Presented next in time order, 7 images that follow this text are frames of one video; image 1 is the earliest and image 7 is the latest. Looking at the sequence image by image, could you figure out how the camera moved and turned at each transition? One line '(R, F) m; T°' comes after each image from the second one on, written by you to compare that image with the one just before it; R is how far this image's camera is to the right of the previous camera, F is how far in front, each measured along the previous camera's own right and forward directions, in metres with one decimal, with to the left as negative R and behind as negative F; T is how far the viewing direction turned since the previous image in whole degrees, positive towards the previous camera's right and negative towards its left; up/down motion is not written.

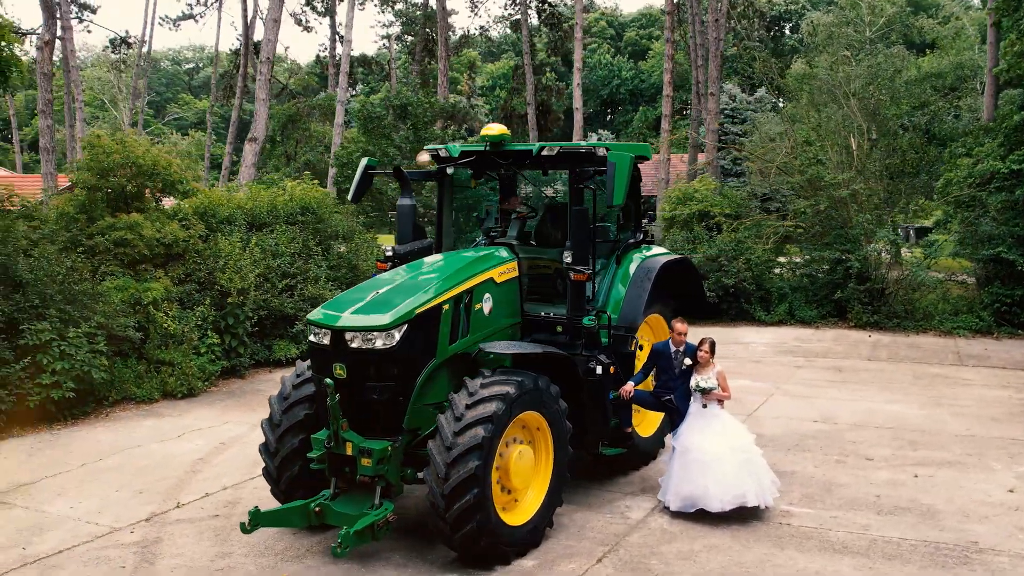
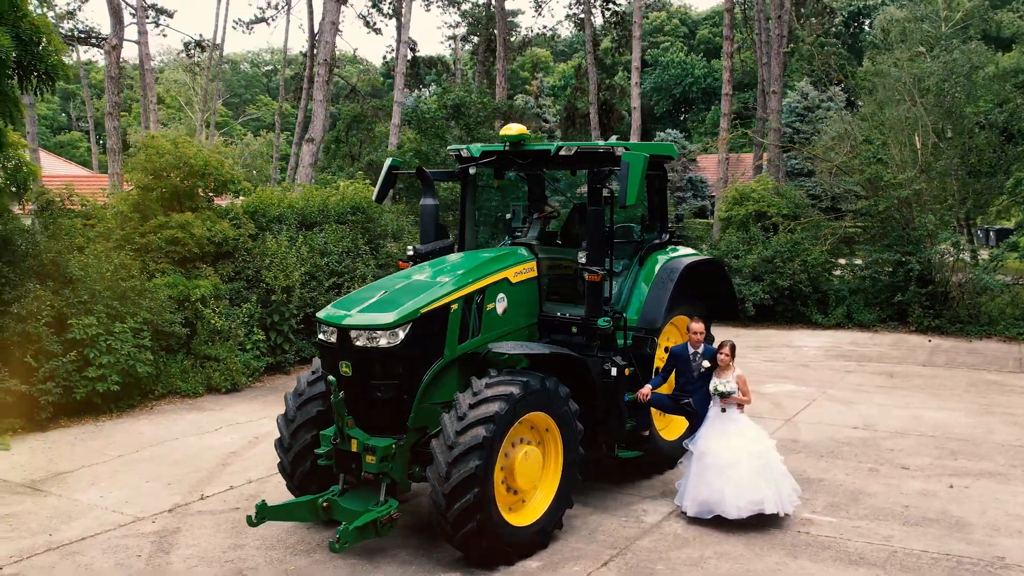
(+0.4, 0.0) m; -5°
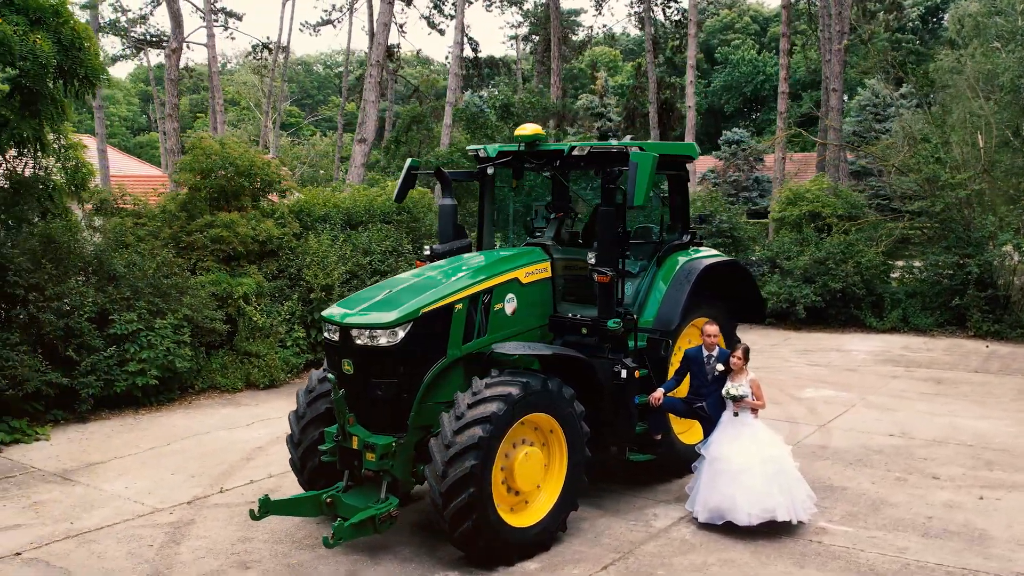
(+0.4, 0.0) m; -4°
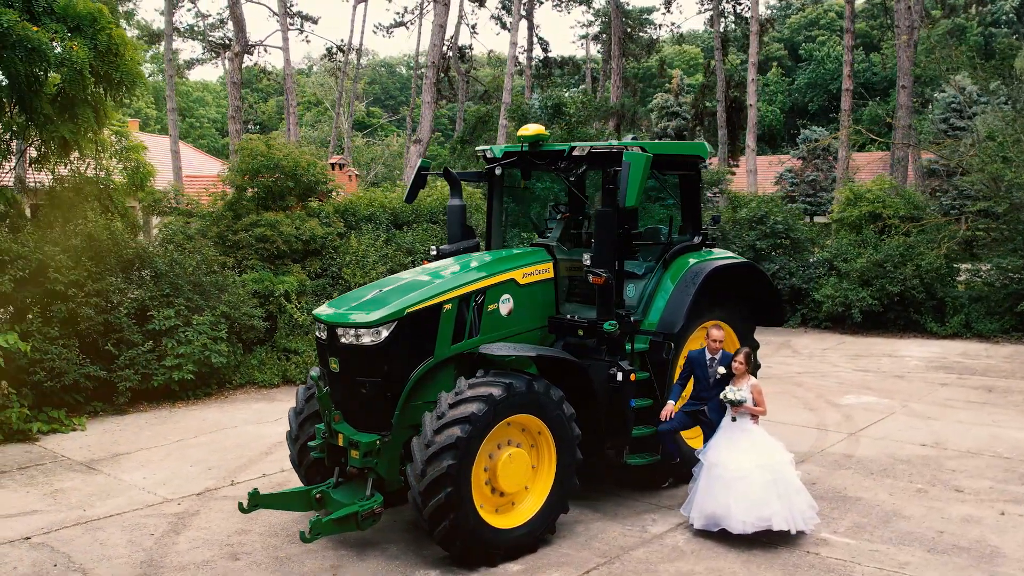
(+0.5, 0.0) m; -5°
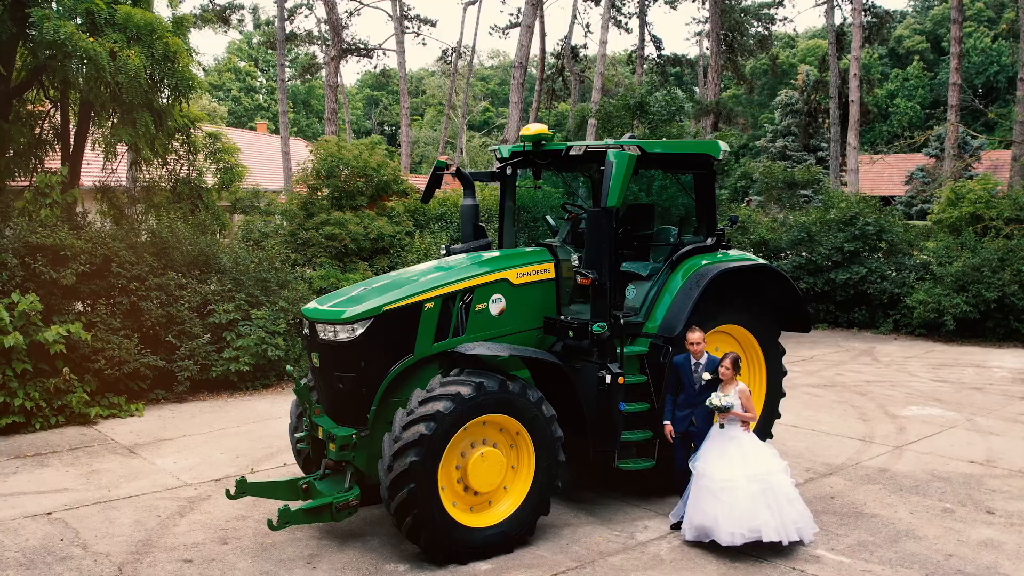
(+0.9, +0.1) m; -8°
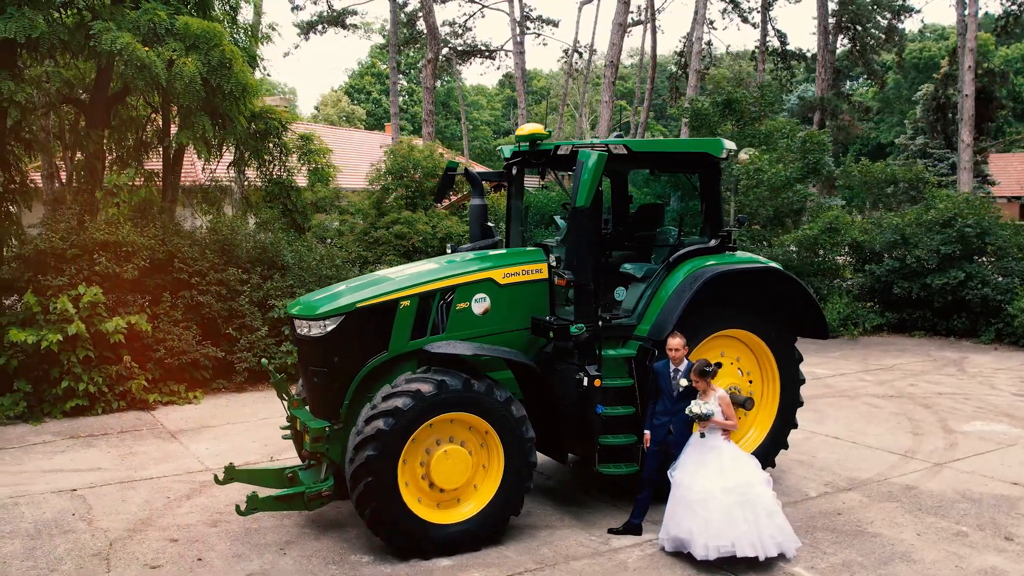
(+1.0, +0.1) m; -9°
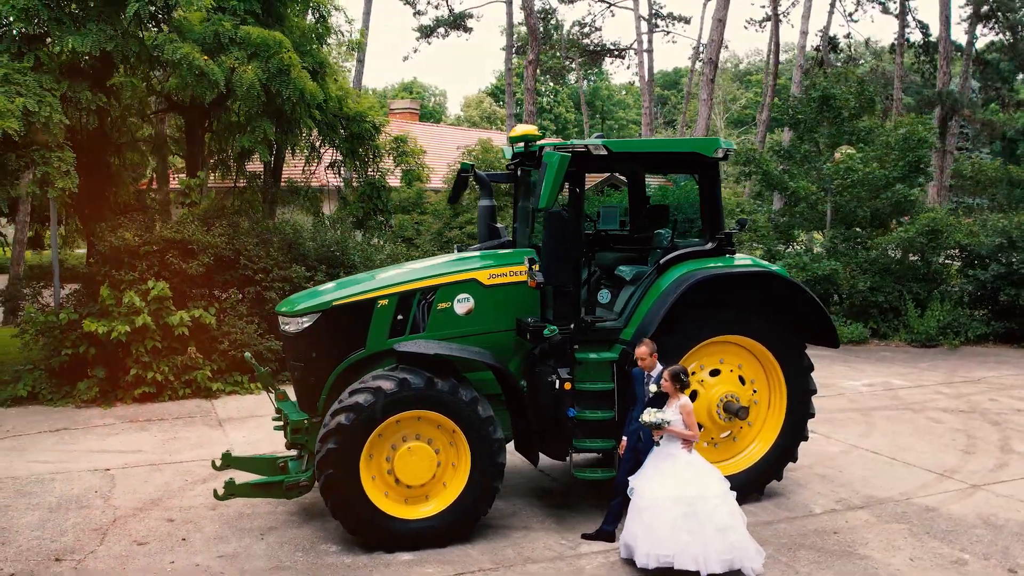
(+1.1, +0.1) m; -10°
